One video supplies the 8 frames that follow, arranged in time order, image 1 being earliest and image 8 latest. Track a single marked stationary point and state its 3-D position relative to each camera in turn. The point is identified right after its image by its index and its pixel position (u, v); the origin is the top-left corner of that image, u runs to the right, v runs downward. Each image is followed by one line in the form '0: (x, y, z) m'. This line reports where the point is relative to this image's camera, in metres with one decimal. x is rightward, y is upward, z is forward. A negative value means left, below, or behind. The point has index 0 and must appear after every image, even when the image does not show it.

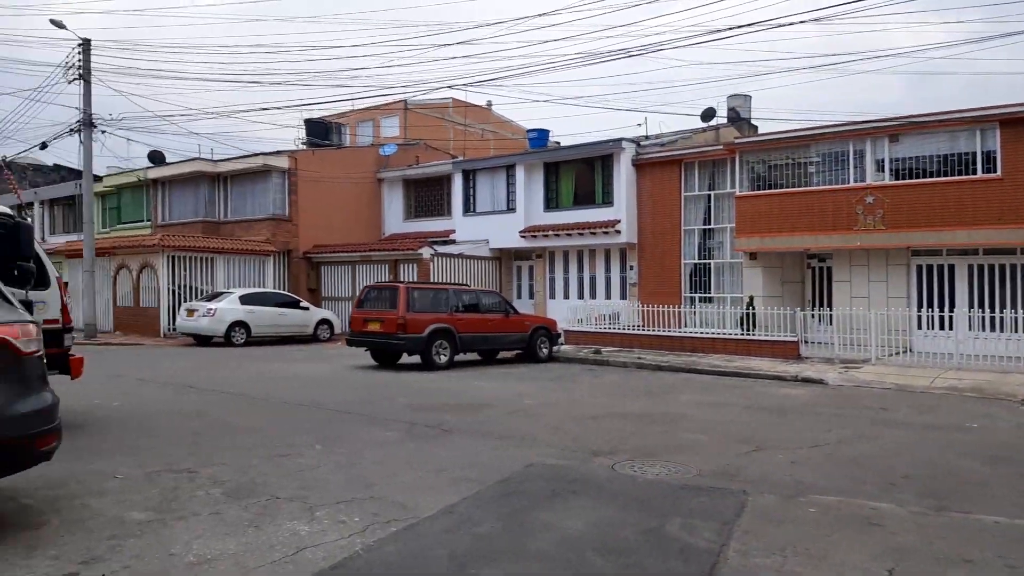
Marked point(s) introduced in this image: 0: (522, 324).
0: (+0.2, -0.9, +18.9) m
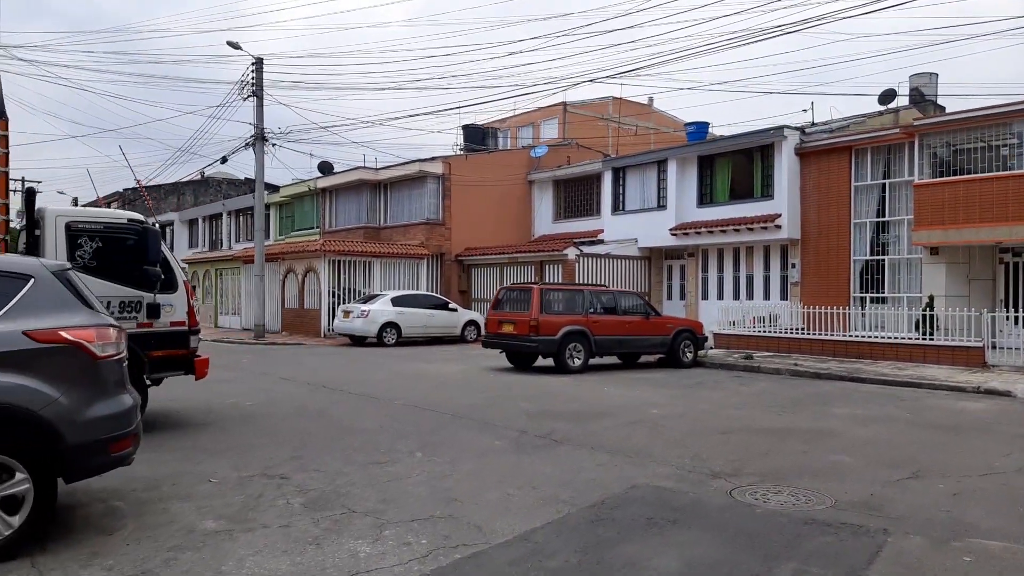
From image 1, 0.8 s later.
0: (+3.4, -0.9, +17.9) m
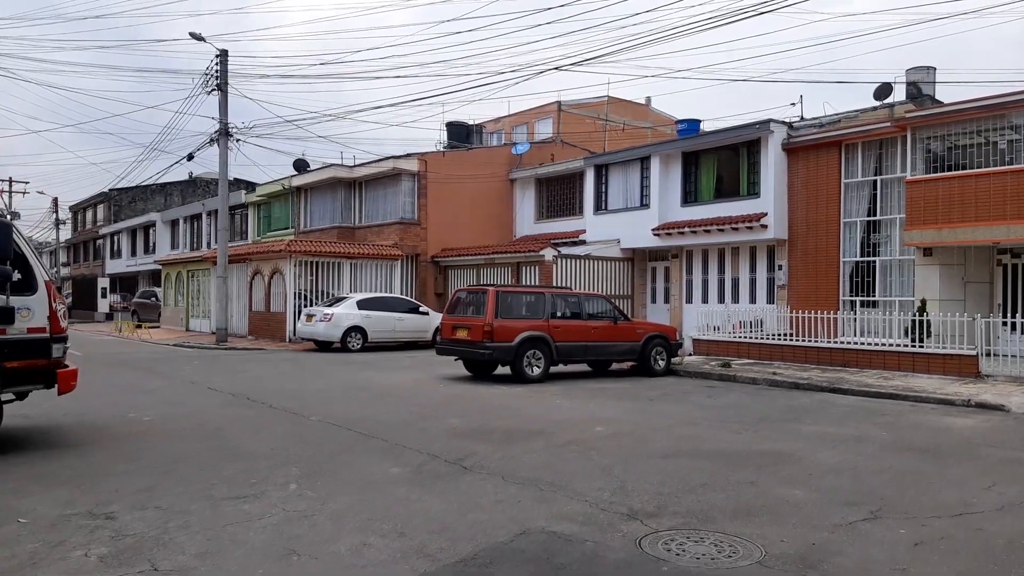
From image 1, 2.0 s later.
0: (+2.6, -0.9, +16.6) m
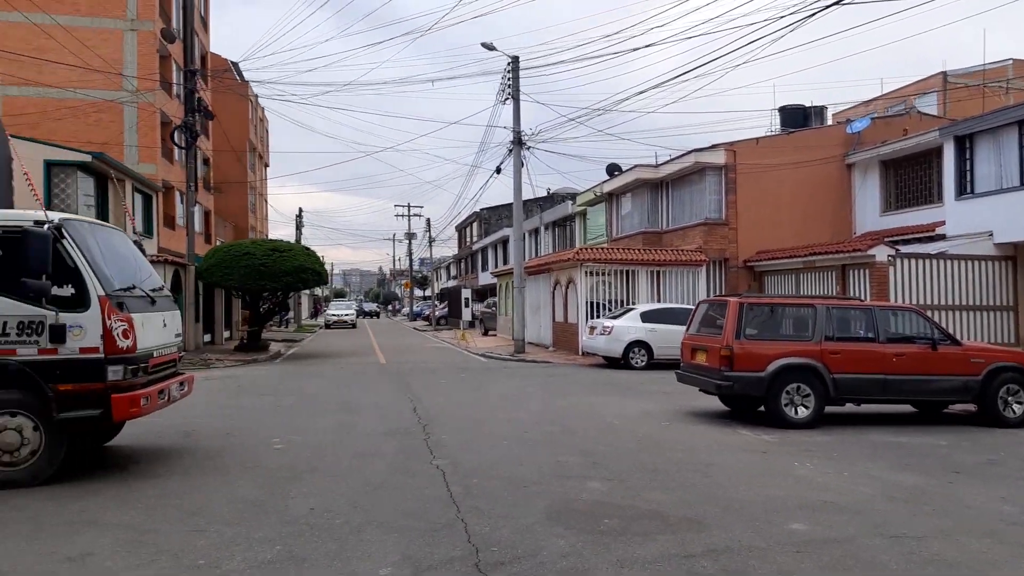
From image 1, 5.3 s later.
0: (+6.7, -1.1, +11.6) m
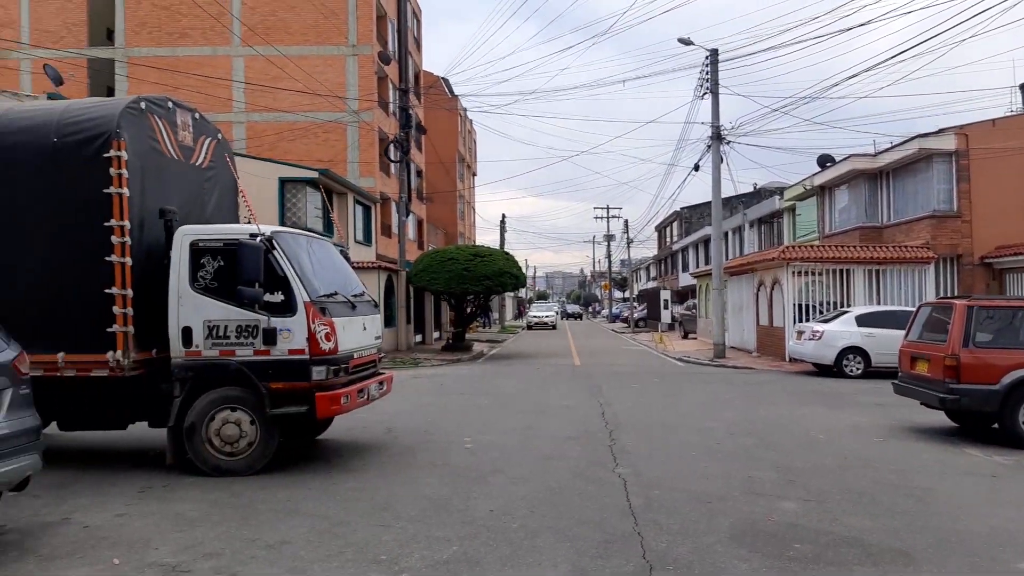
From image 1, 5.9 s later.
0: (+9.2, -1.1, +9.4) m
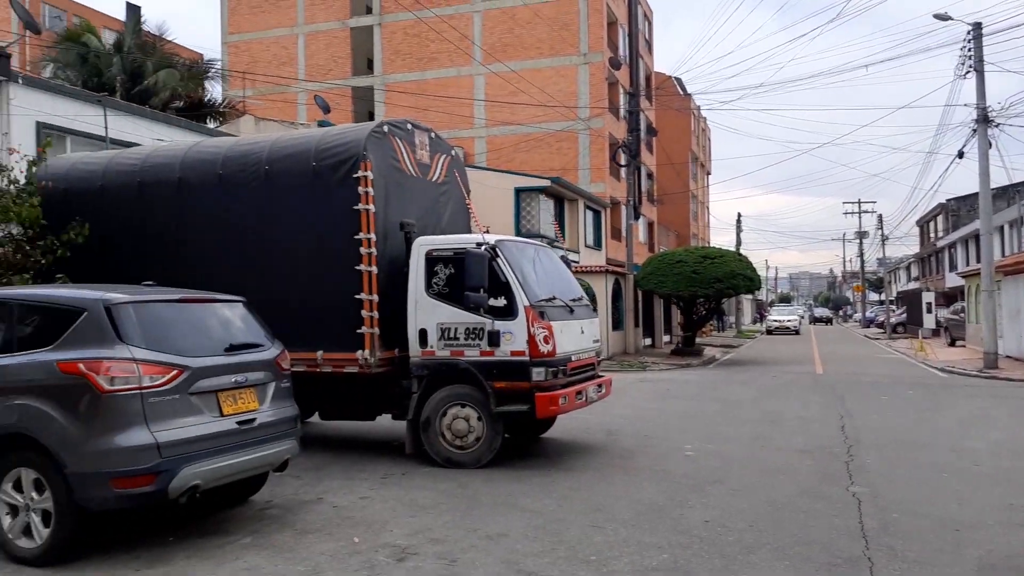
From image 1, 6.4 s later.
0: (+11.4, -1.1, +6.4) m
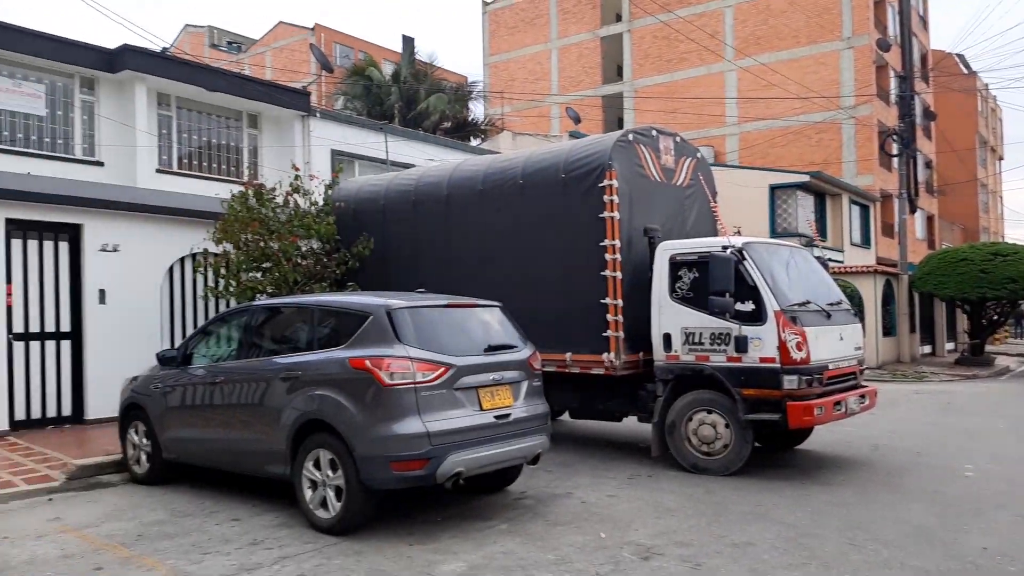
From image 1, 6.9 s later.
0: (+12.8, -1.0, +2.6) m
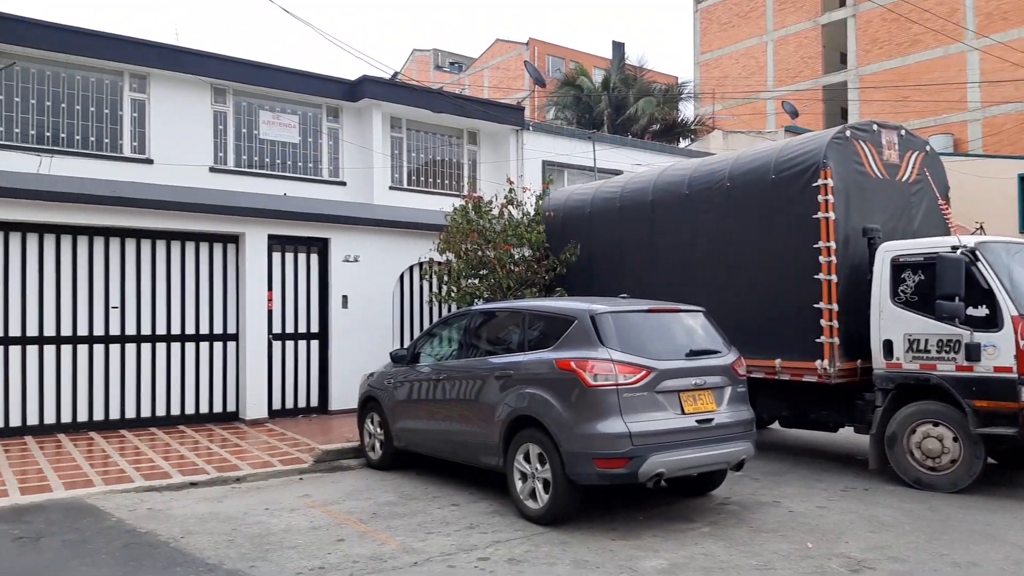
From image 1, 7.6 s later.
0: (+13.0, -0.9, -0.6) m
